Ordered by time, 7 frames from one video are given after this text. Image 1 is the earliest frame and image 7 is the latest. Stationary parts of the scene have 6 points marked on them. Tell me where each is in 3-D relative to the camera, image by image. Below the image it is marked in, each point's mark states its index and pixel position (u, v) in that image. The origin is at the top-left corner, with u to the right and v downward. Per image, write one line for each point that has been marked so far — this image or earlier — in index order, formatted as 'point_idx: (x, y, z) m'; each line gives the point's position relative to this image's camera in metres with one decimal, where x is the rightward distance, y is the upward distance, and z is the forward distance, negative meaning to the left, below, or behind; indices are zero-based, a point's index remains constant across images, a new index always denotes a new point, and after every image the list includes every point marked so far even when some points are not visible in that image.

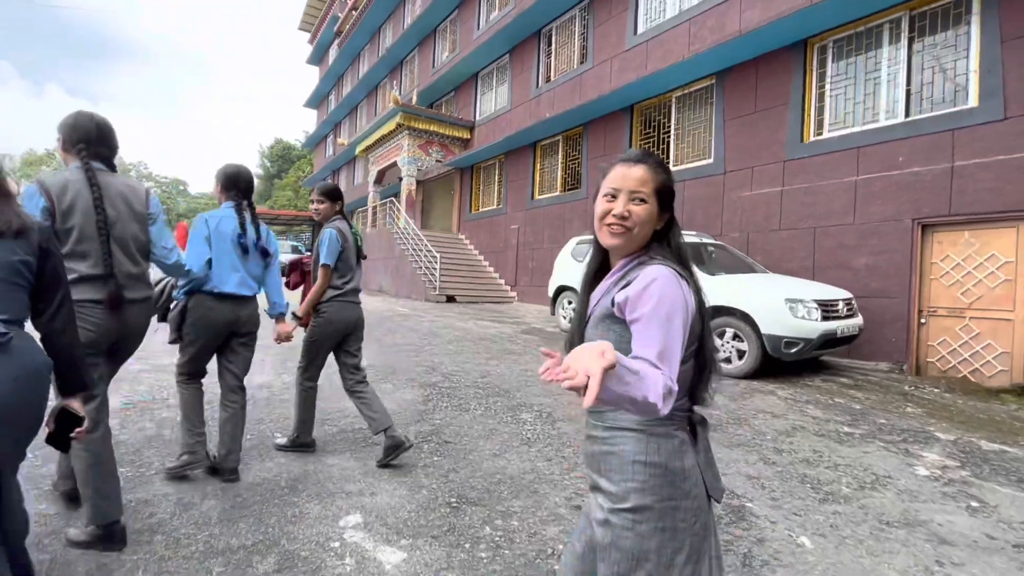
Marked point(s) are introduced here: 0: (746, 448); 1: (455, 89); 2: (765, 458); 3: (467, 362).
0: (+1.6, -1.1, +3.3) m
1: (-1.9, +6.9, +16.6) m
2: (+1.7, -1.1, +3.2) m
3: (-0.5, -0.8, +5.3) m
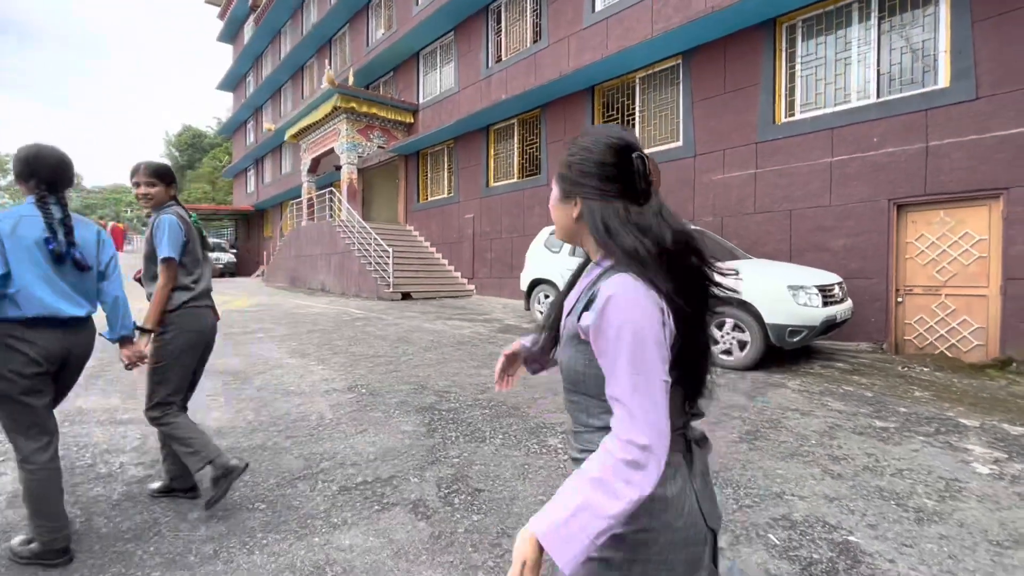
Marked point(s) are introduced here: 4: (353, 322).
0: (+1.8, -1.1, +3.0) m
1: (-3.8, +7.1, +15.5) m
2: (+1.9, -1.1, +2.9) m
3: (-0.5, -0.8, +4.6) m
4: (-2.4, -0.5, +7.4) m
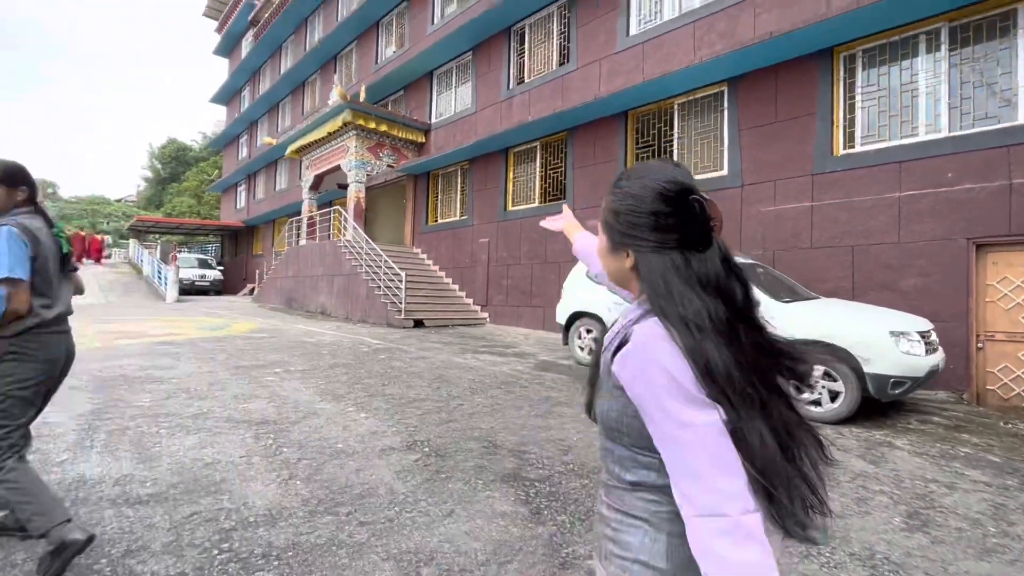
0: (+2.5, -1.4, +2.5) m
1: (-3.4, +6.3, +15.1) m
2: (+2.6, -1.4, +2.3) m
3: (+0.1, -1.2, +4.0) m
4: (-1.9, -0.9, +6.6) m
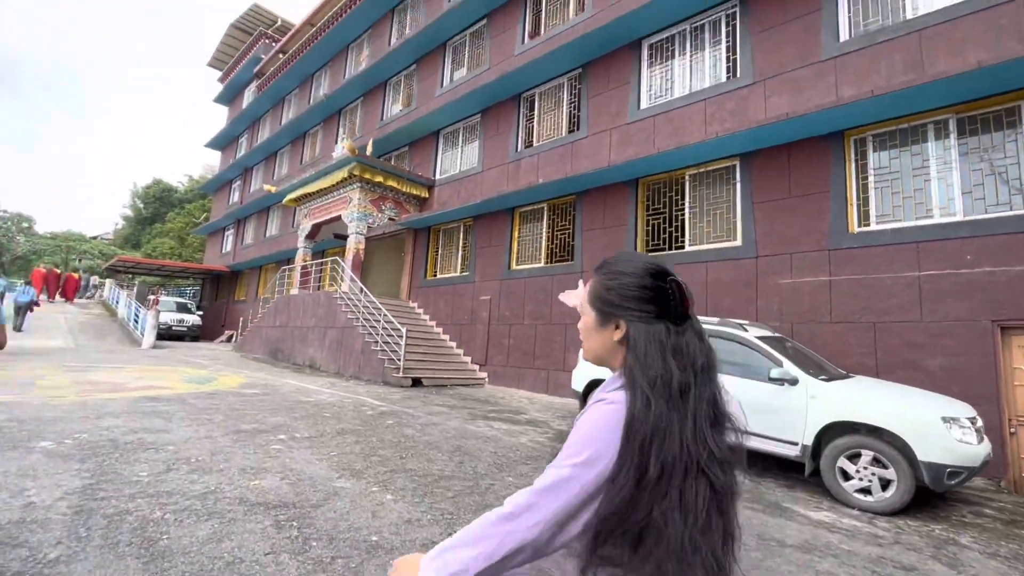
0: (+2.9, -1.9, +2.2) m
1: (-3.3, +4.6, +15.4) m
2: (+3.0, -1.9, +2.0) m
3: (+0.4, -1.7, +3.6) m
4: (-1.7, -1.7, +6.2) m
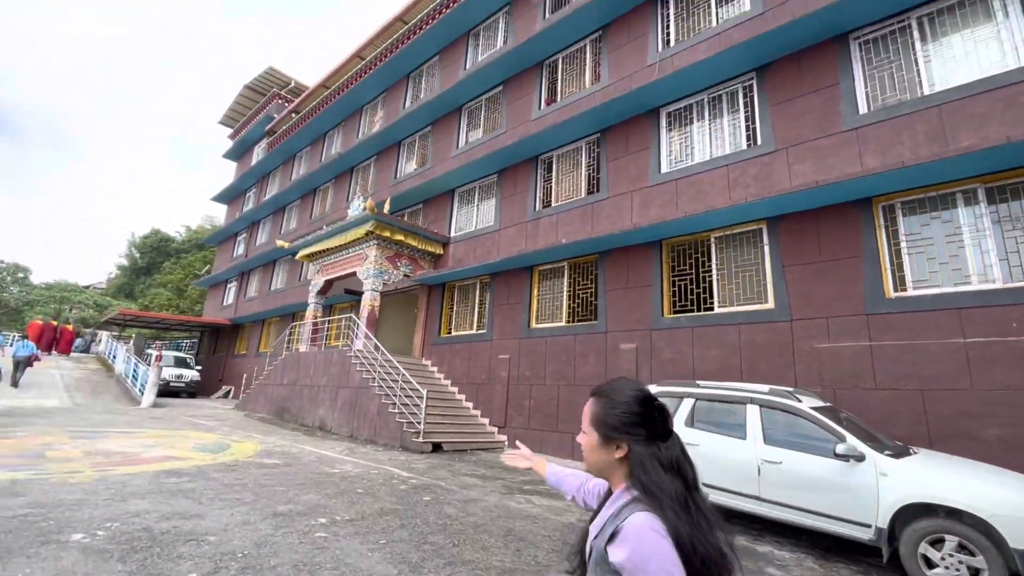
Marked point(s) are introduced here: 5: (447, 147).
0: (+3.5, -2.3, +1.9) m
1: (-2.8, +2.8, +15.6) m
2: (+3.6, -2.3, +1.7) m
3: (+1.0, -2.3, +3.3) m
4: (-1.2, -2.5, +5.9) m
5: (-2.1, +4.5, +15.4) m
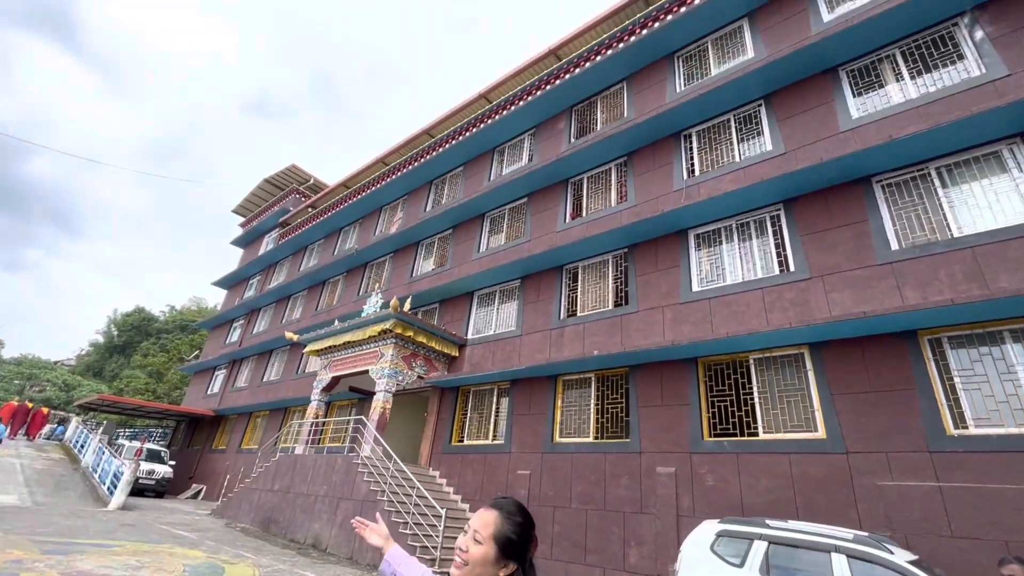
0: (+4.2, -3.0, +1.3) m
1: (-2.3, -0.5, +15.6) m
2: (+4.3, -3.0, +1.2) m
3: (+1.7, -3.2, +2.6) m
4: (-0.5, -3.8, +5.0) m
5: (-1.5, +1.2, +15.8) m
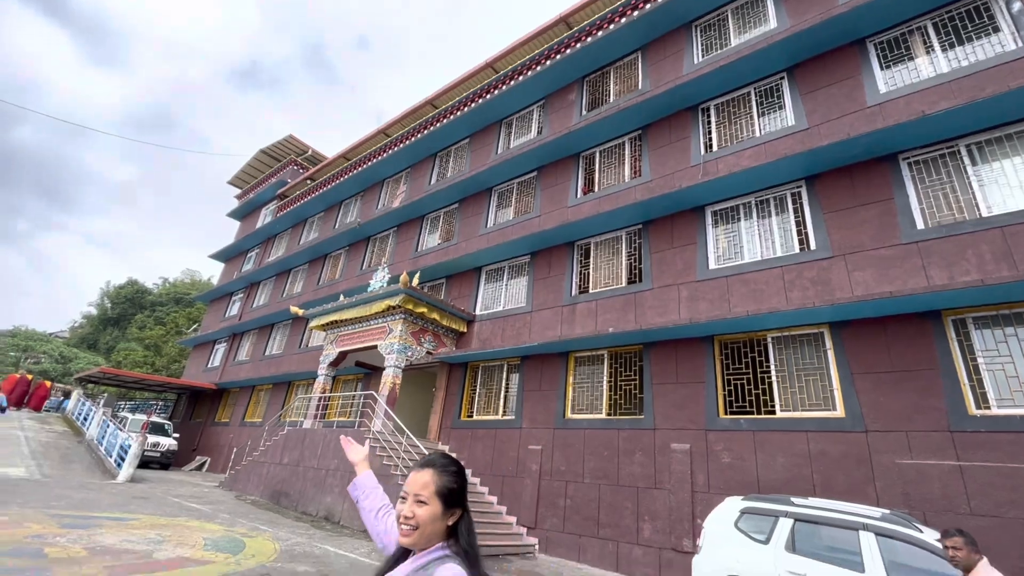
0: (+4.6, -3.0, +1.4) m
1: (-2.1, +0.3, +15.4) m
2: (+4.7, -3.0, +1.2) m
3: (+2.1, -3.1, +2.7) m
4: (-0.2, -3.6, +5.1) m
5: (-1.2, +2.0, +15.5) m
